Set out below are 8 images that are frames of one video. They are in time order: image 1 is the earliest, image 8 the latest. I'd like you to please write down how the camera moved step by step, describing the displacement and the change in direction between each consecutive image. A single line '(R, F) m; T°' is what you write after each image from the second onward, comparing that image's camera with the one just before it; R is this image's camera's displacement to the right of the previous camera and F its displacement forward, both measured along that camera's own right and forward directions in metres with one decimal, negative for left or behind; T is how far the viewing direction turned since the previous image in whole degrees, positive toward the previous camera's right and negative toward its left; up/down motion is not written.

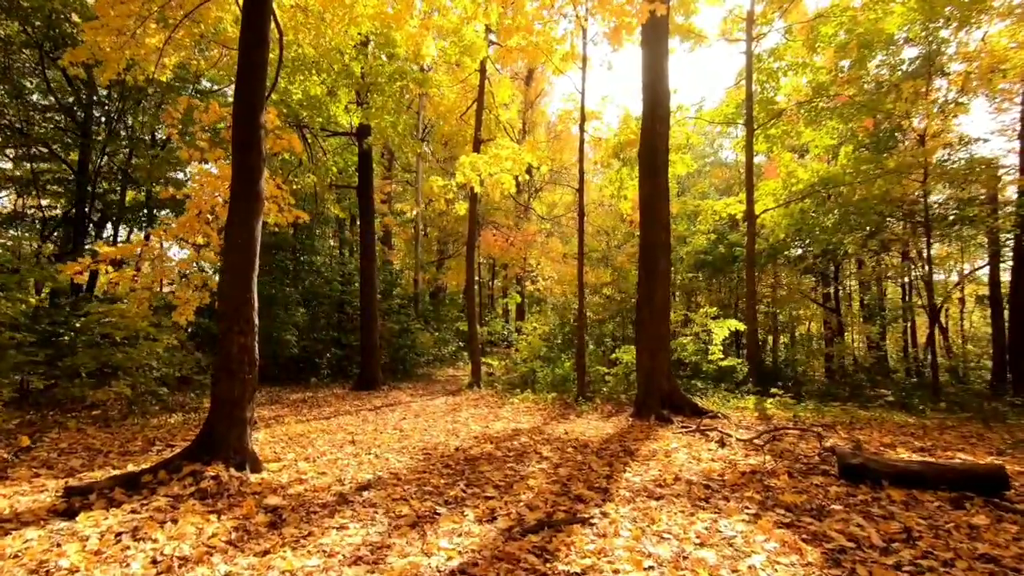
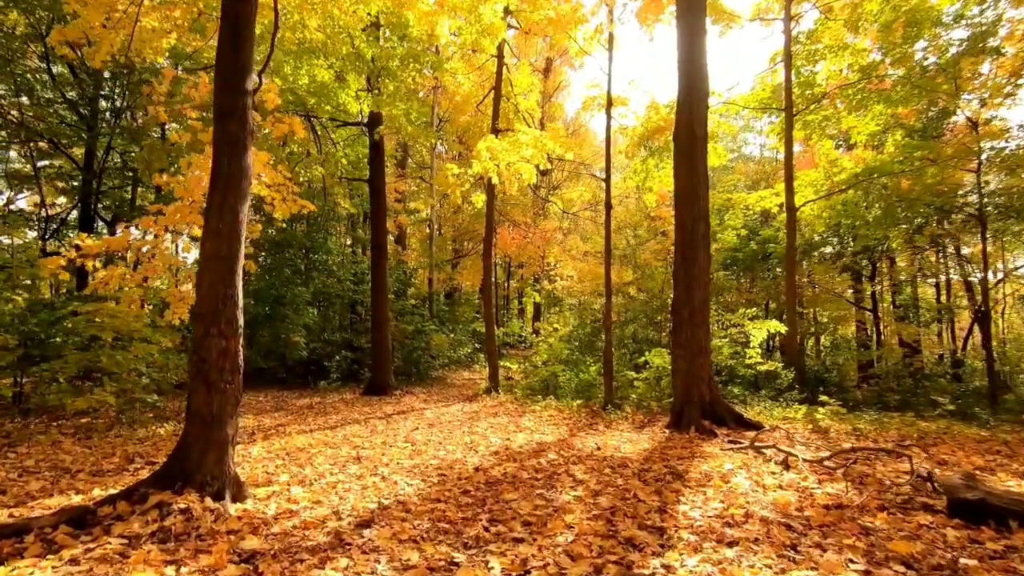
(-0.1, +0.8) m; -2°
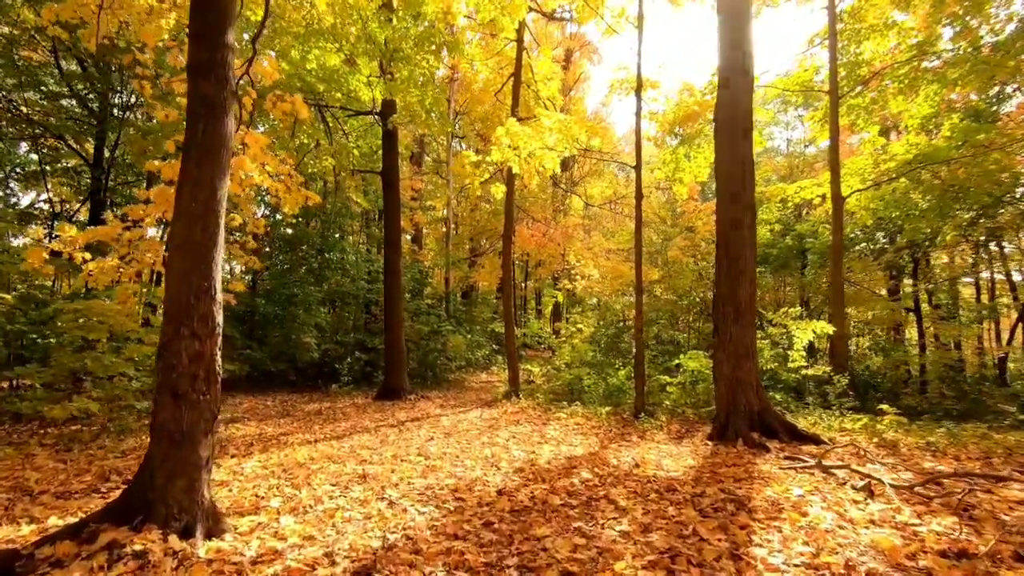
(-0.1, +0.7) m; -2°
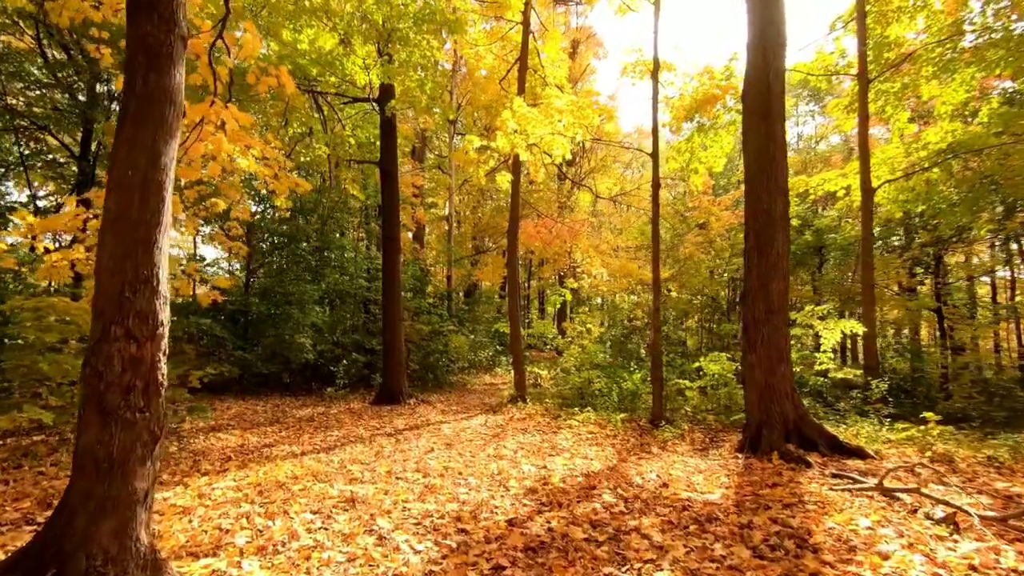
(-0.1, +0.6) m; 0°
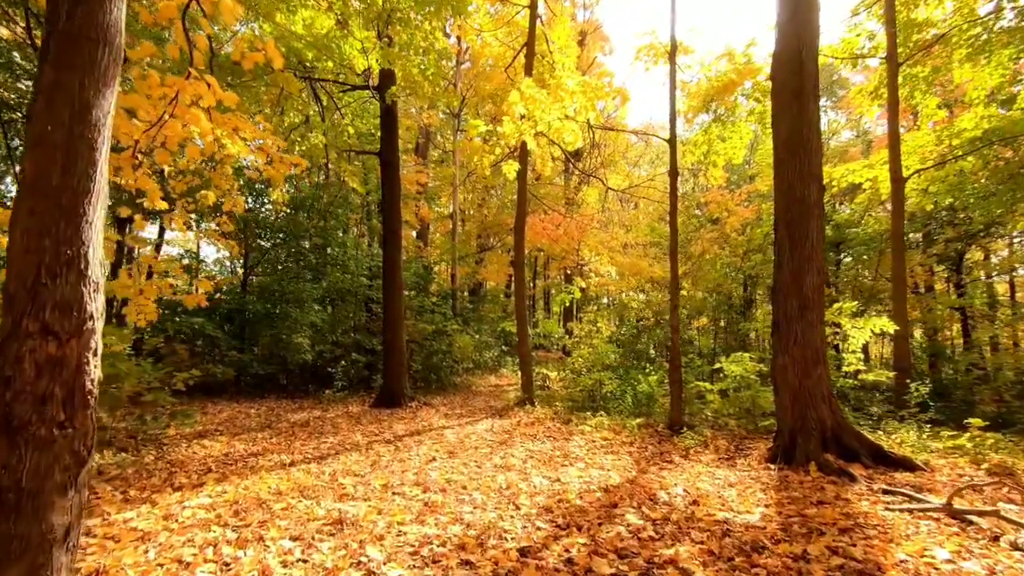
(0.0, +0.5) m; -1°
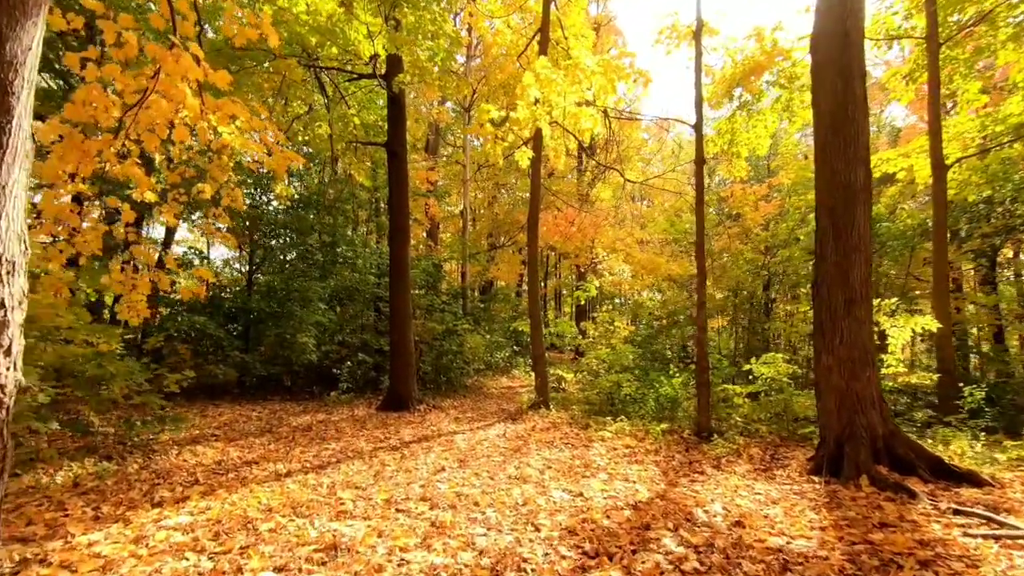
(-0.1, +0.5) m; -1°
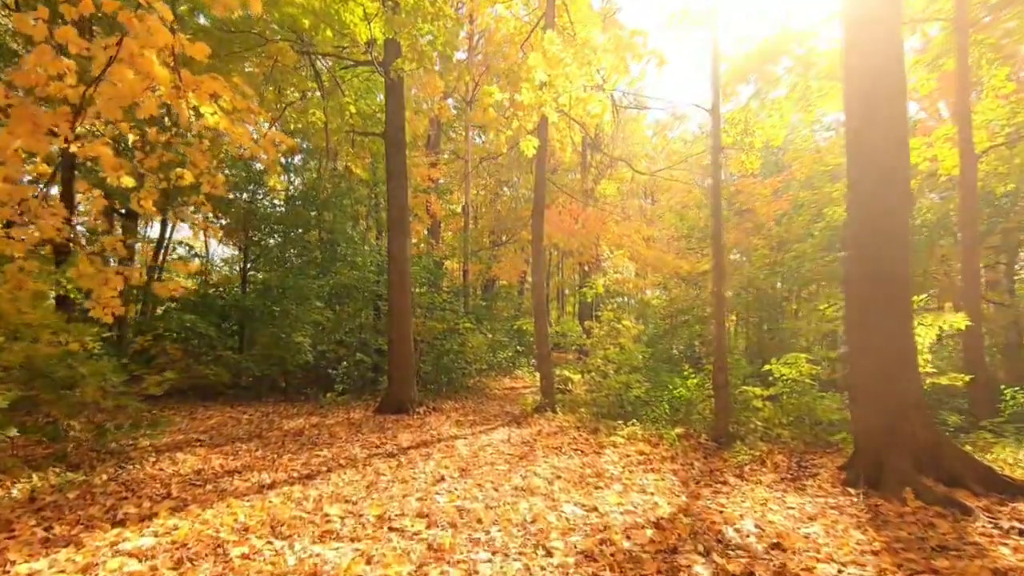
(0.0, +0.4) m; 0°
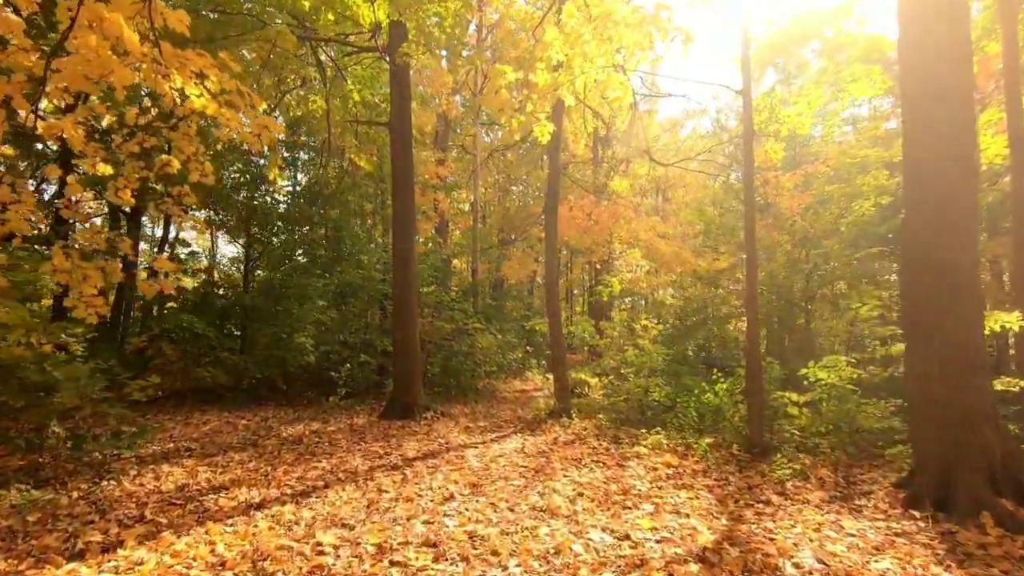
(-0.1, +0.5) m; -1°
